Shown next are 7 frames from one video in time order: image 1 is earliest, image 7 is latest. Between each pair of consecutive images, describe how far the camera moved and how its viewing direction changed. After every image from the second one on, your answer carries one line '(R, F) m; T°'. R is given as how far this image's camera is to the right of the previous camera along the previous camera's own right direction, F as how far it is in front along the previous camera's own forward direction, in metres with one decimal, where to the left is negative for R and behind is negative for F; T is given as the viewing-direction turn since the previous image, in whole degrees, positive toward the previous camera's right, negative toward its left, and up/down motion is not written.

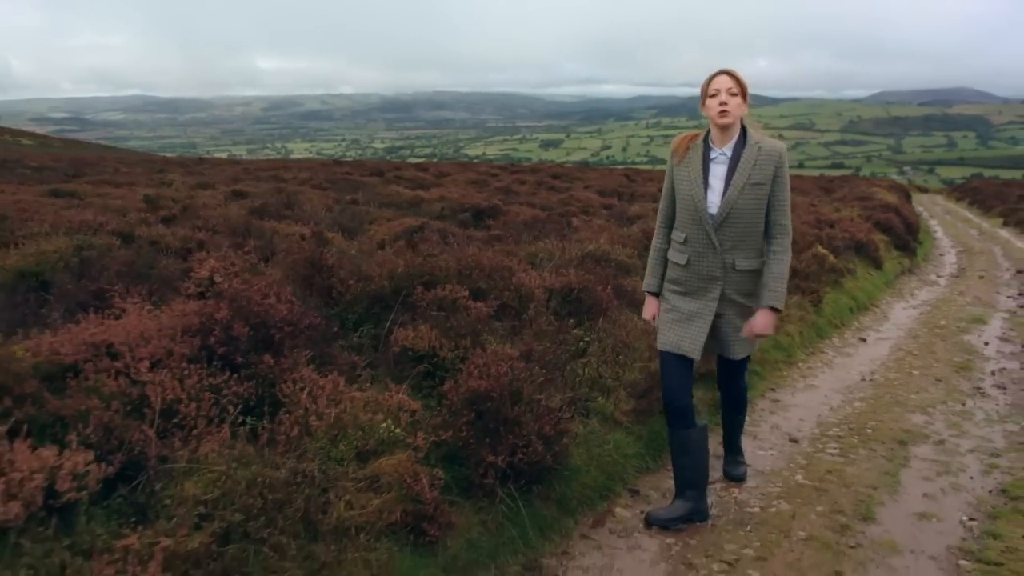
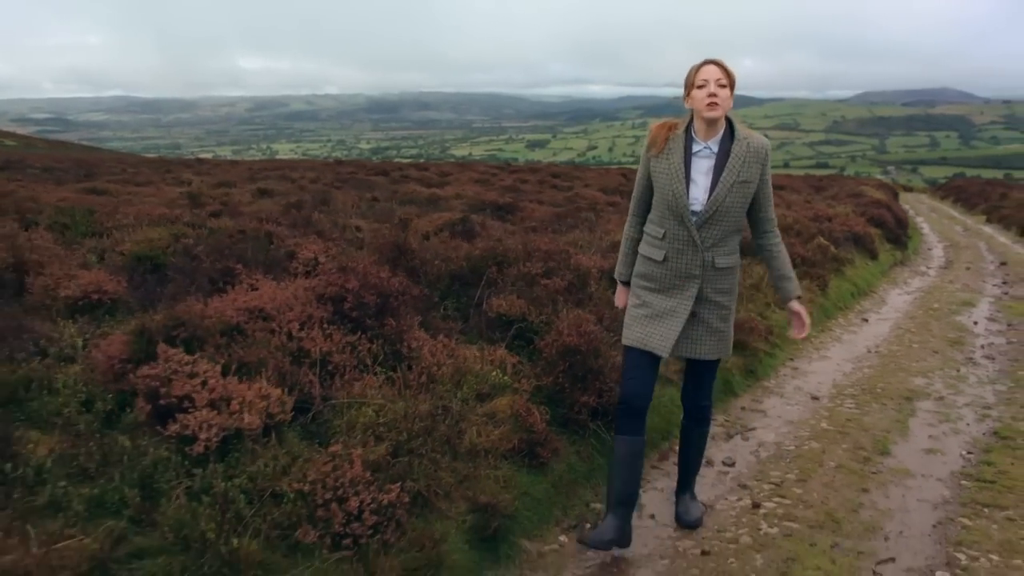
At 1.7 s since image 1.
(-0.6, -0.9) m; +1°
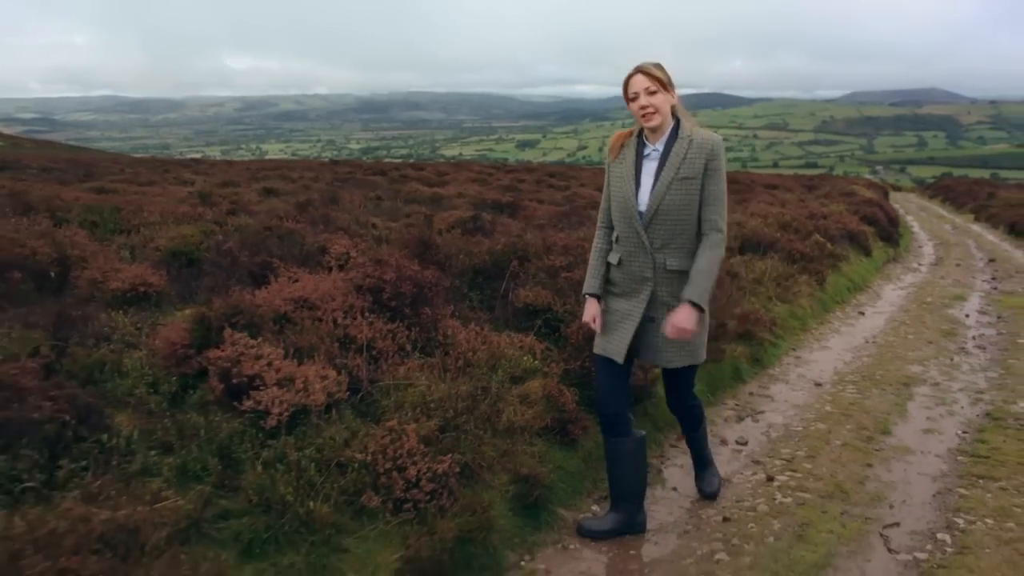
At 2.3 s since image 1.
(-0.3, -0.4) m; +1°
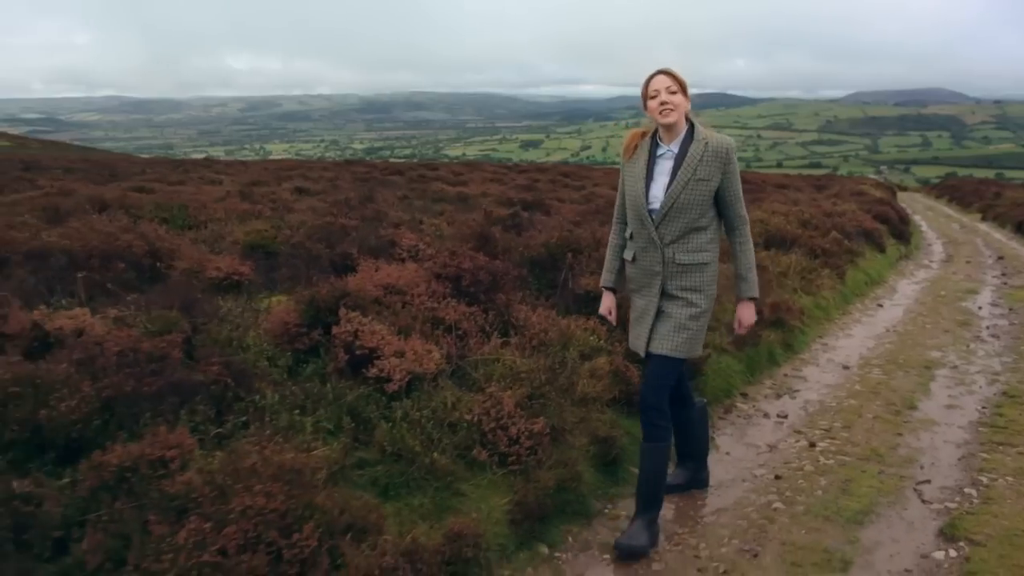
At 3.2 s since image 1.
(-0.5, -0.6) m; 0°
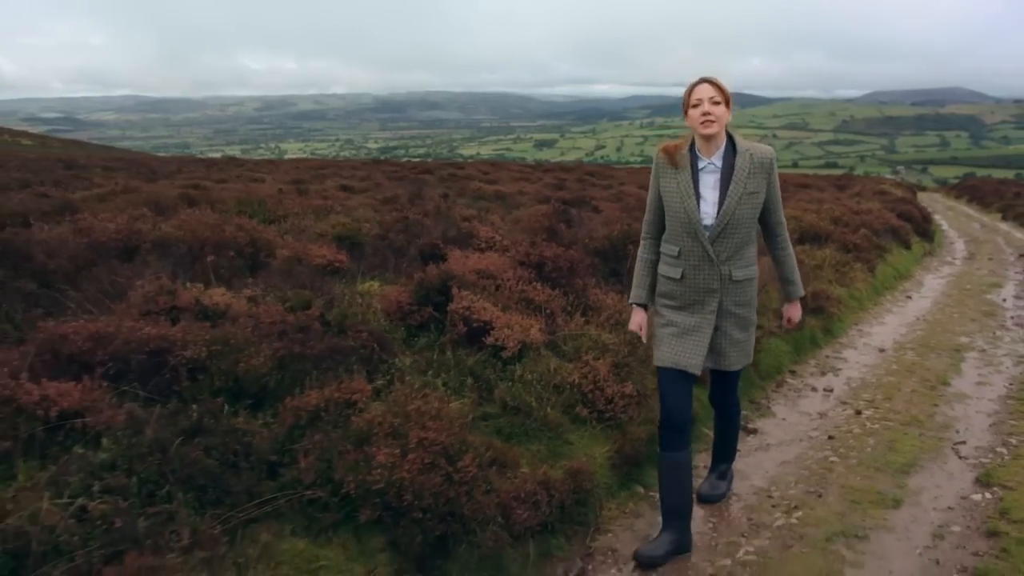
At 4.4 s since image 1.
(-0.6, -0.8) m; -1°
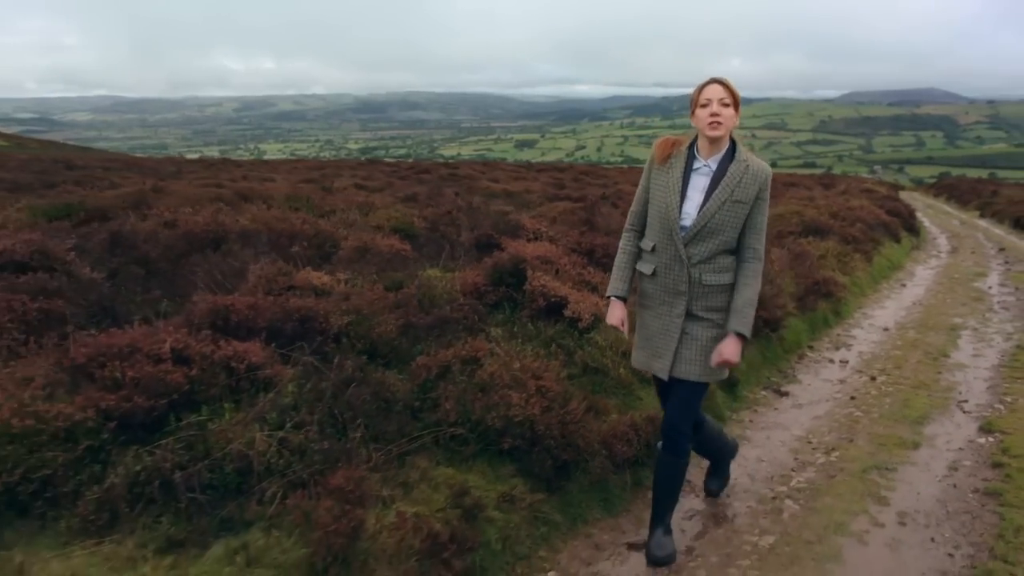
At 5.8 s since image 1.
(-0.7, -0.9) m; +1°
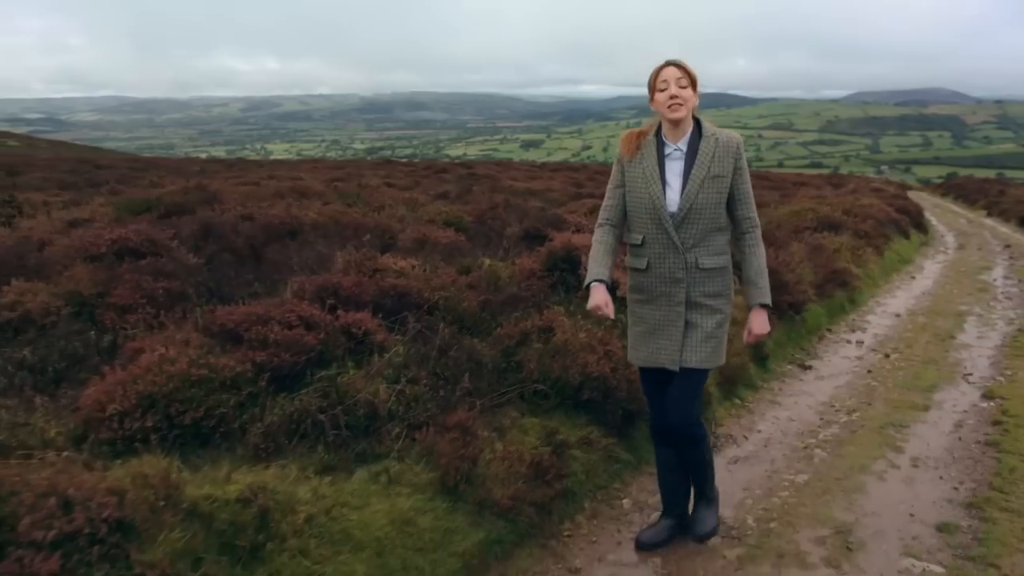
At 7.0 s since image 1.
(-0.5, -0.9) m; 0°
